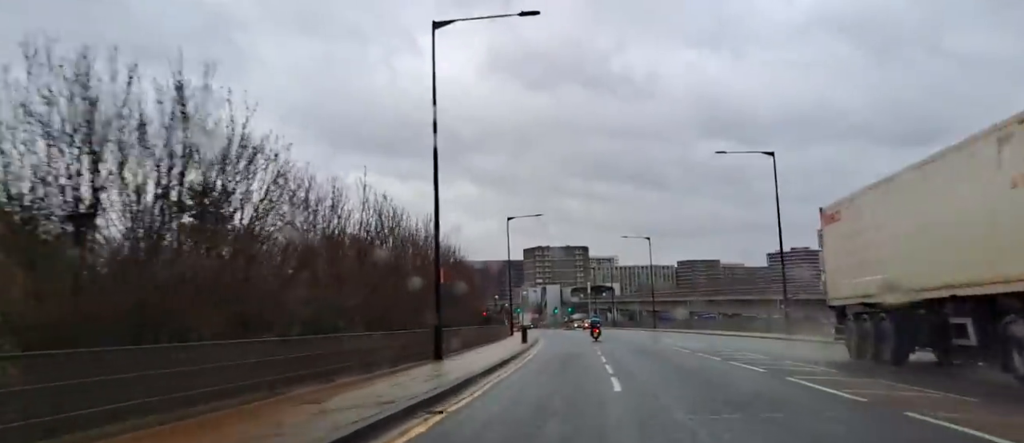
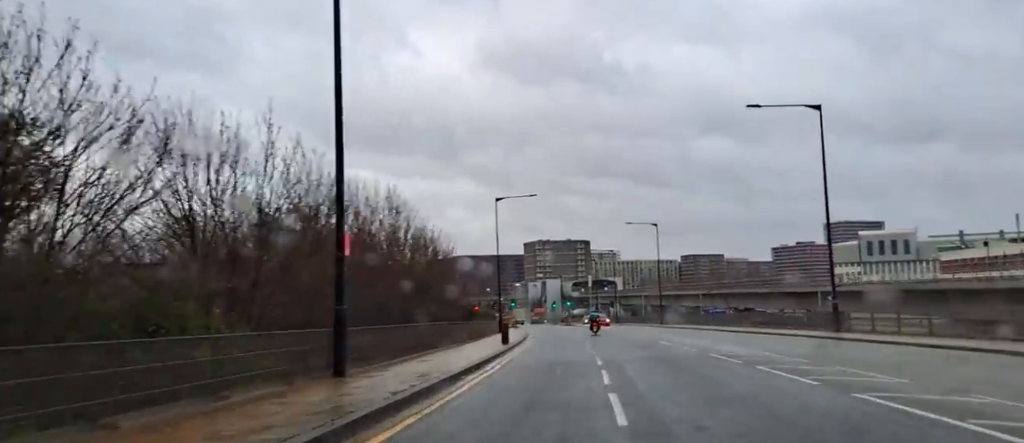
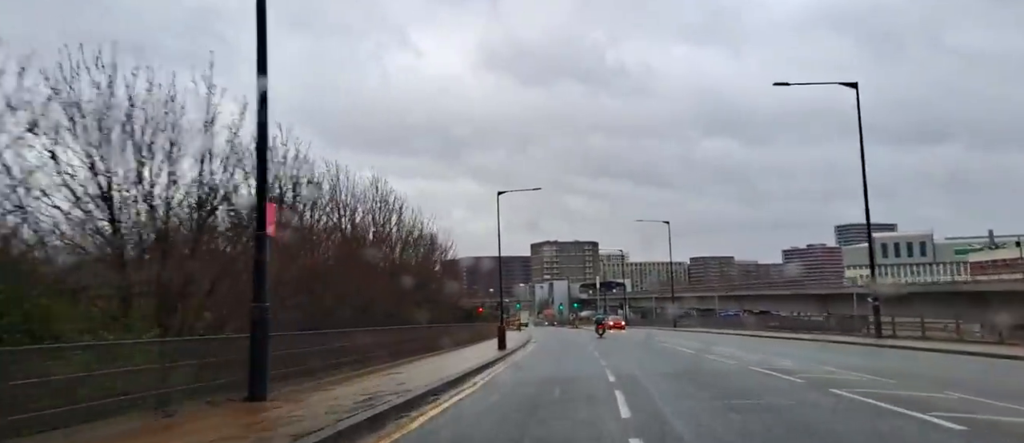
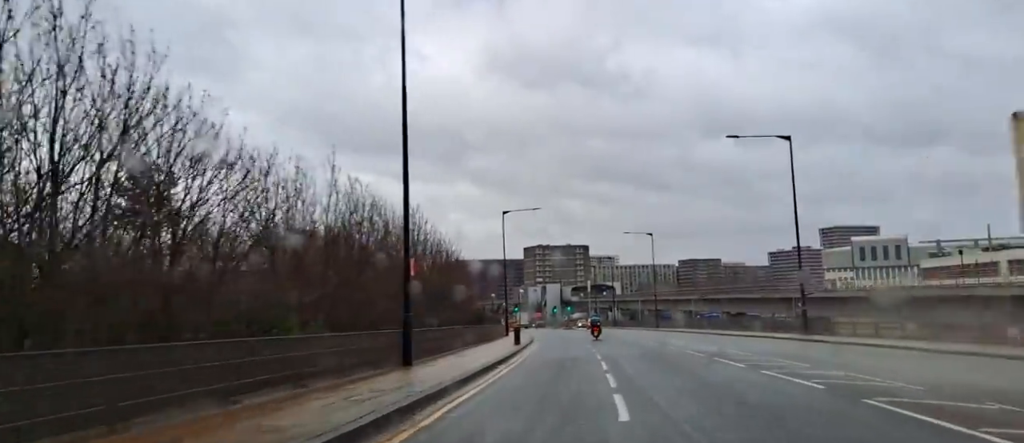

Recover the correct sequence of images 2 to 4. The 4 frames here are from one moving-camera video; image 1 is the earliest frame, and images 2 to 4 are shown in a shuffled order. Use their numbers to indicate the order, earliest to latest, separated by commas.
4, 2, 3
